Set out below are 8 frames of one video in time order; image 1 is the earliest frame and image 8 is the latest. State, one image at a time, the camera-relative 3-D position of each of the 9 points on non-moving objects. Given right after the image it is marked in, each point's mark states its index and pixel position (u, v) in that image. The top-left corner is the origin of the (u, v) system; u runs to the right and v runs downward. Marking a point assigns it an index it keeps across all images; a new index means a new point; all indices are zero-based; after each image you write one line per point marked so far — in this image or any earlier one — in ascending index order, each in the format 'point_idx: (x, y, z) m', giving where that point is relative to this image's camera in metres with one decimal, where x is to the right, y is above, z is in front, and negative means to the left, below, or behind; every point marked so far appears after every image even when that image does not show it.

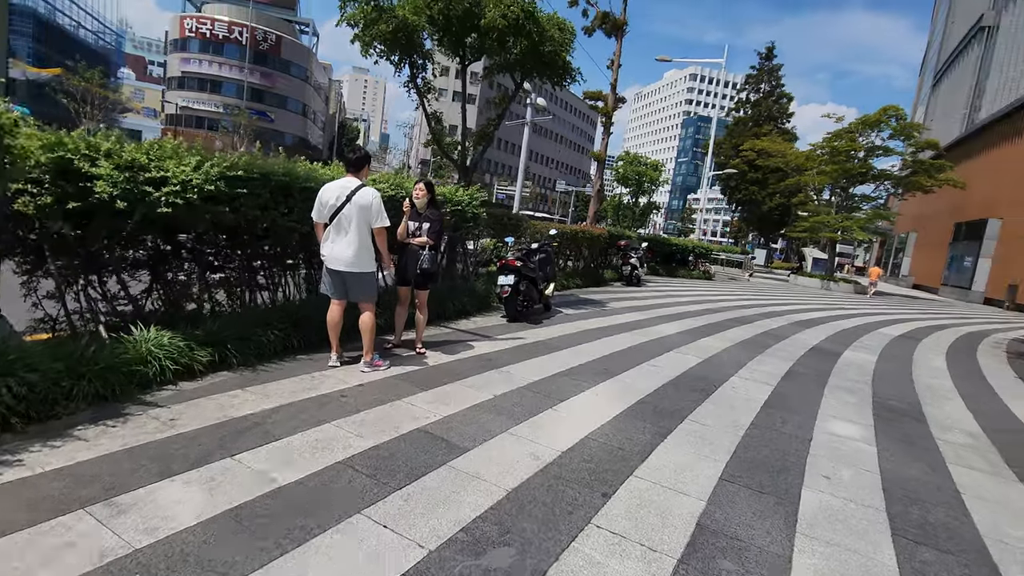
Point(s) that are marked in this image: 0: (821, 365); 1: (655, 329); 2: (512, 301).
0: (+3.4, -0.9, +5.7) m
1: (+1.8, -0.5, +6.7) m
2: (0.0, -0.2, +5.9) m
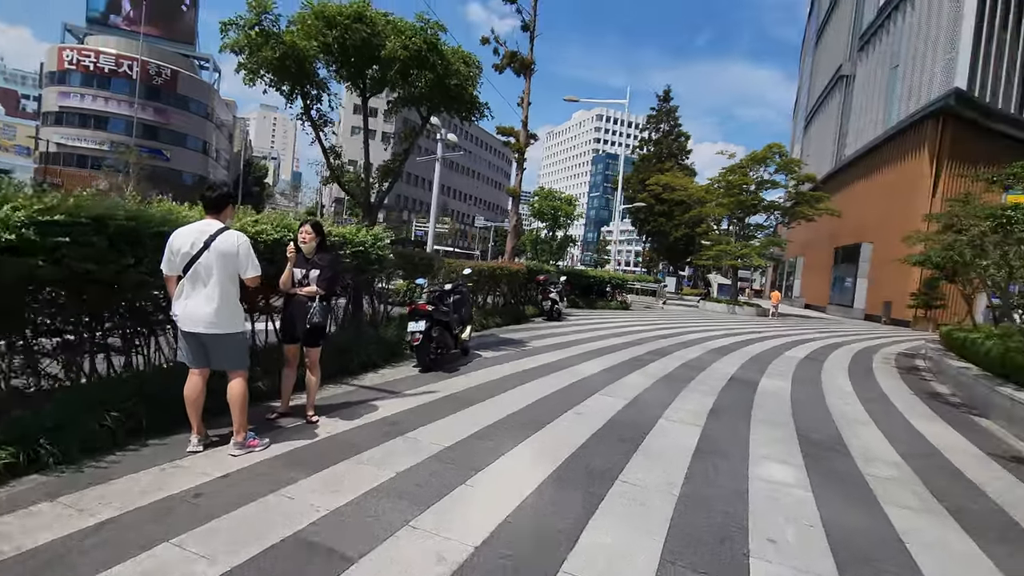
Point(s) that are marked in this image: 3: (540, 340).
0: (+2.5, -1.2, +5.7) m
1: (+0.8, -1.0, +6.5) m
2: (-0.9, -0.6, +5.4) m
3: (+0.5, -0.9, +9.2) m
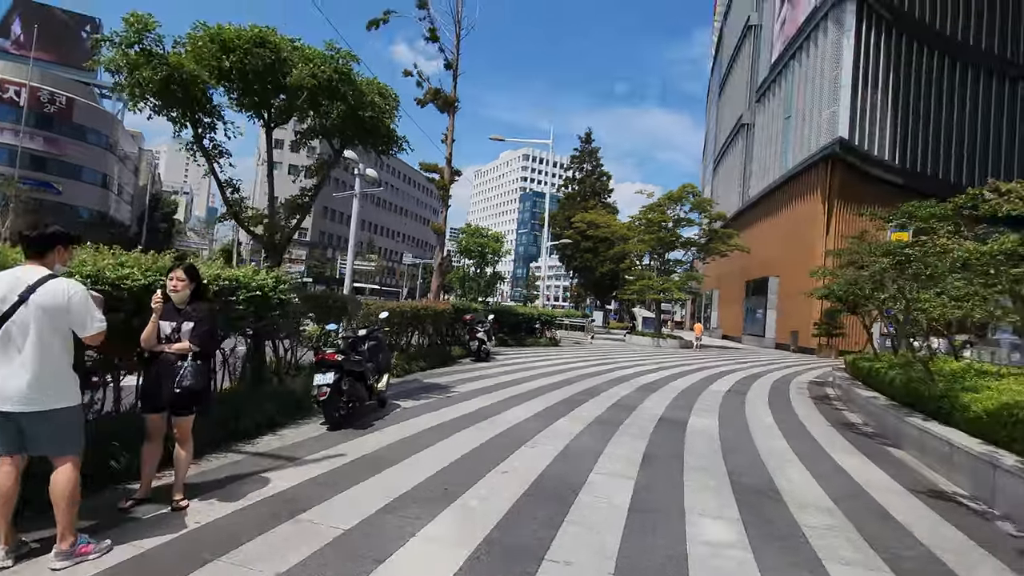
0: (+1.7, -1.6, +5.5) m
1: (-0.1, -1.5, +6.1) m
2: (-1.7, -1.1, +4.9) m
3: (-0.8, -1.6, +8.8) m
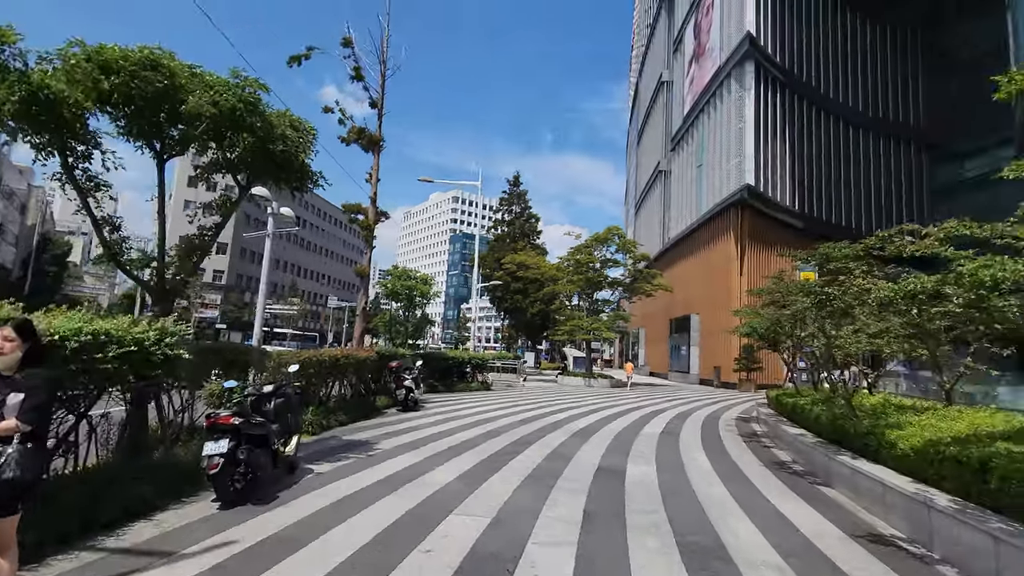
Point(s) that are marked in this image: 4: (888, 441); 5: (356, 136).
0: (+1.0, -2.0, +5.2) m
1: (-0.8, -2.0, +5.6) m
2: (-2.3, -1.5, +4.2) m
3: (-1.9, -2.3, +8.1) m
4: (+3.6, -1.4, +5.0) m
5: (-3.6, +3.5, +12.2) m
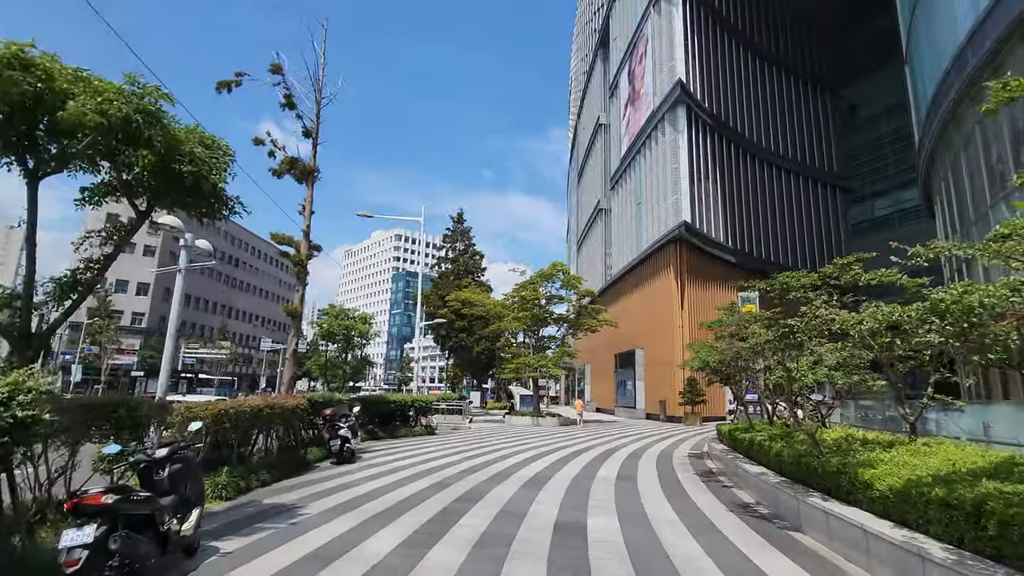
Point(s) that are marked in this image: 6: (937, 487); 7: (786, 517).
0: (+0.5, -2.3, +4.6) m
1: (-1.3, -2.4, +4.7) m
2: (-2.6, -1.8, +3.2) m
3: (-2.6, -2.9, +7.2) m
4: (+3.1, -1.7, +4.7) m
5: (-4.9, +2.6, +11.5) m
6: (+3.1, -1.5, +3.9) m
7: (+3.1, -2.6, +5.9) m
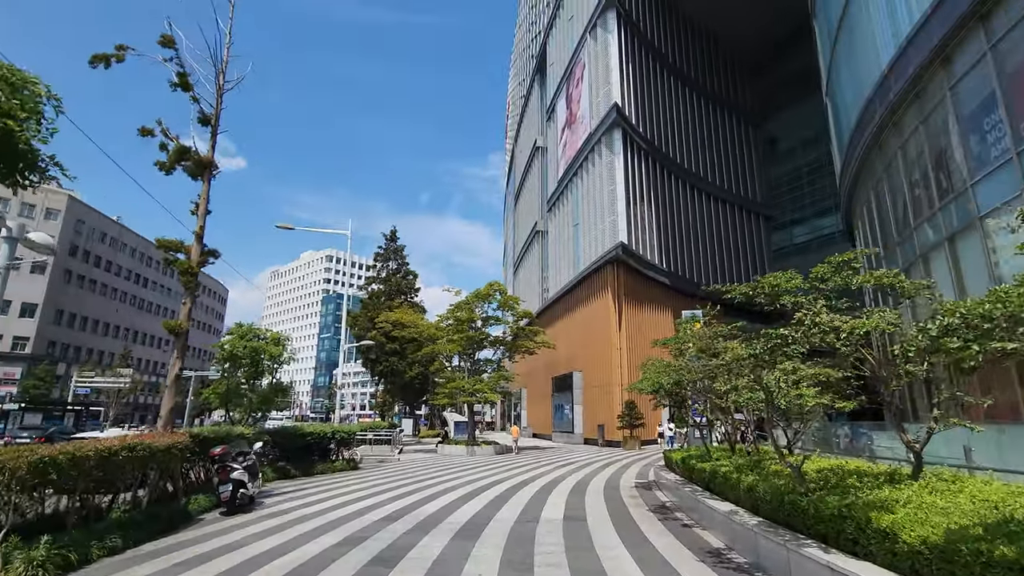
0: (+0.1, -2.3, +3.3) m
1: (-1.8, -2.3, +3.2) m
2: (-2.9, -1.7, +1.6) m
3: (-3.4, -2.9, +5.5) m
4: (+2.6, -1.7, +3.7) m
5: (-6.1, +2.4, +9.7) m
6: (+2.7, -1.4, +2.9) m
7: (+2.4, -2.6, +5.0) m
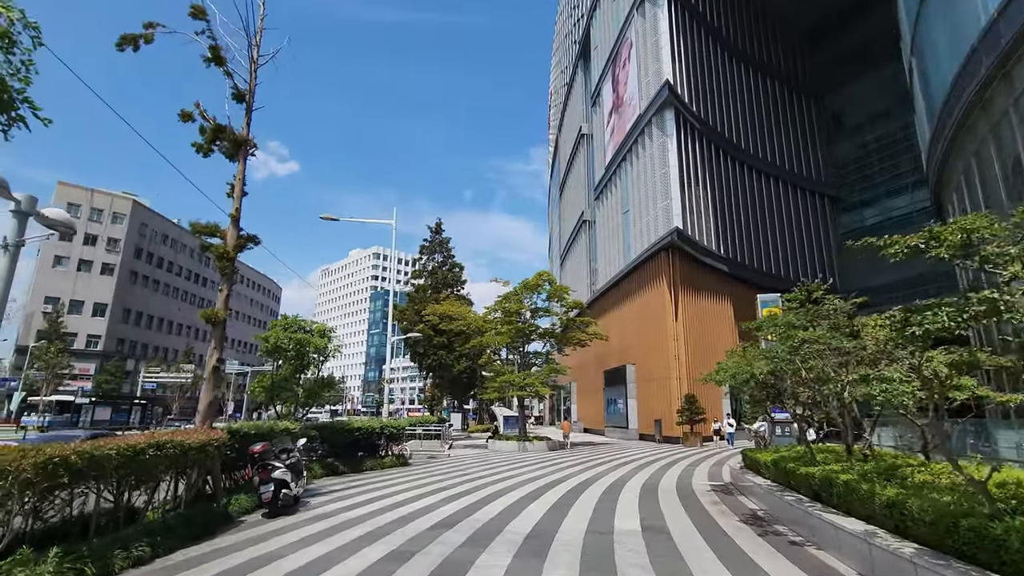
0: (+0.5, -2.0, +2.3) m
1: (-1.3, -2.1, +2.4) m
2: (-2.5, -1.5, +0.9) m
3: (-2.7, -2.7, +4.7) m
4: (+3.1, -1.4, +2.5) m
5: (-5.2, +2.6, +9.1) m
6: (+3.1, -1.1, +1.7) m
7: (+3.1, -2.3, +3.7) m
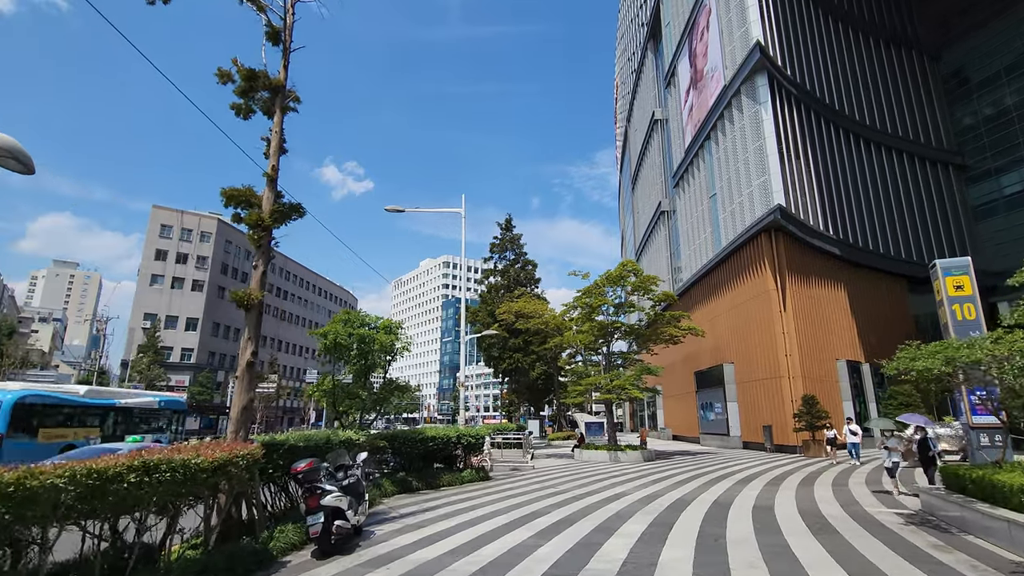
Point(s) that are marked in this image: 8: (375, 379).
0: (+1.2, -1.5, -0.1) m
1: (-0.7, -1.6, +0.3) m
2: (-2.1, -1.0, -1.1) m
3: (-1.7, -2.3, +2.8) m
4: (+3.7, -0.7, -0.2) m
5: (-3.8, +2.9, +7.5) m
6: (+3.6, -0.4, -1.0) m
7: (+3.9, -1.6, +1.0) m
8: (-3.6, -2.4, +14.1) m
